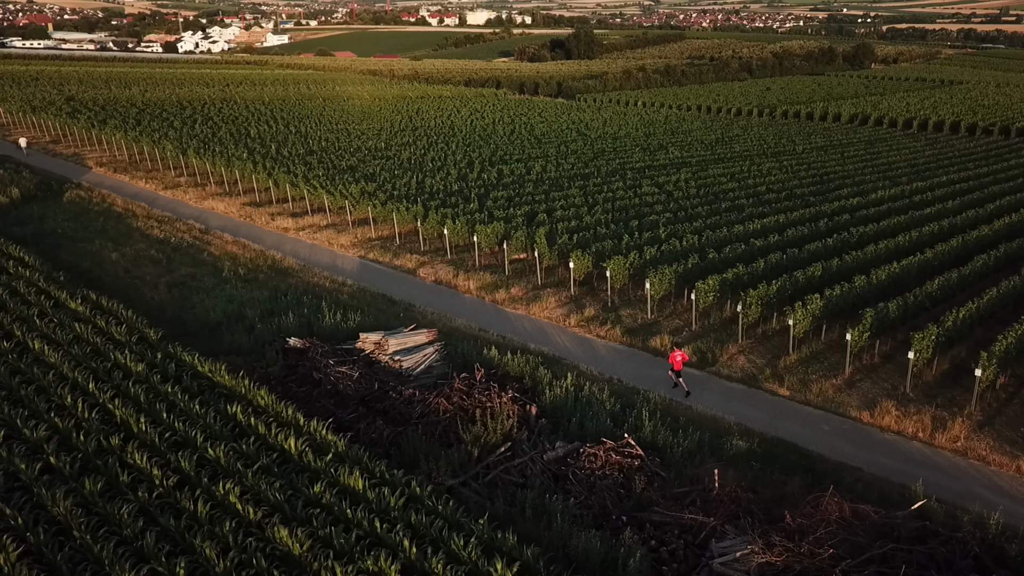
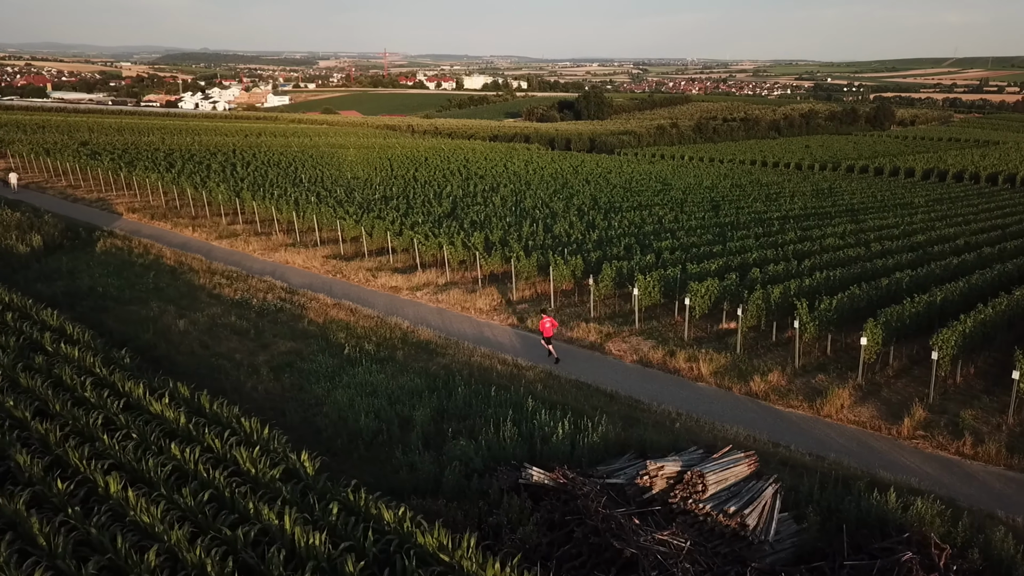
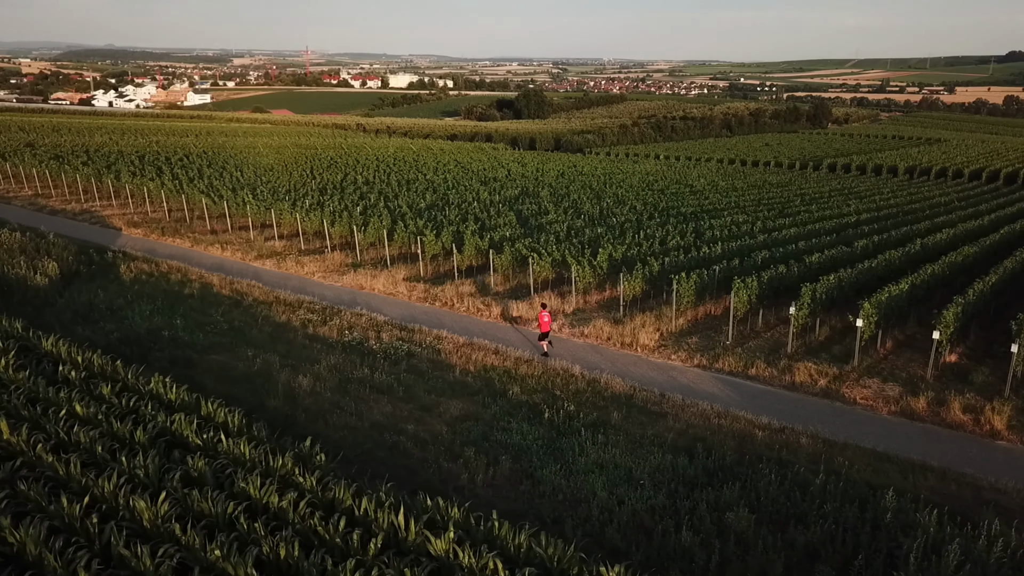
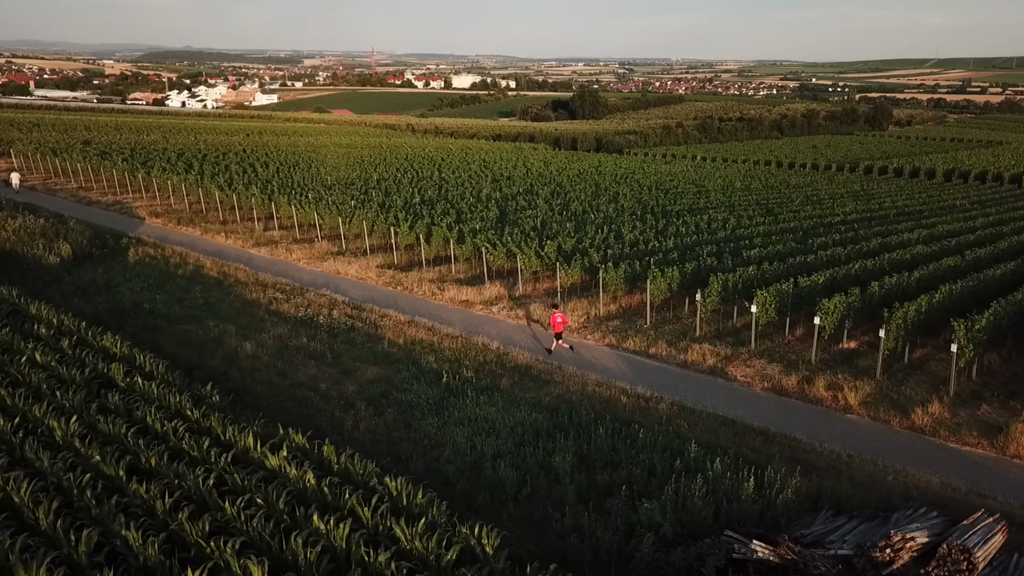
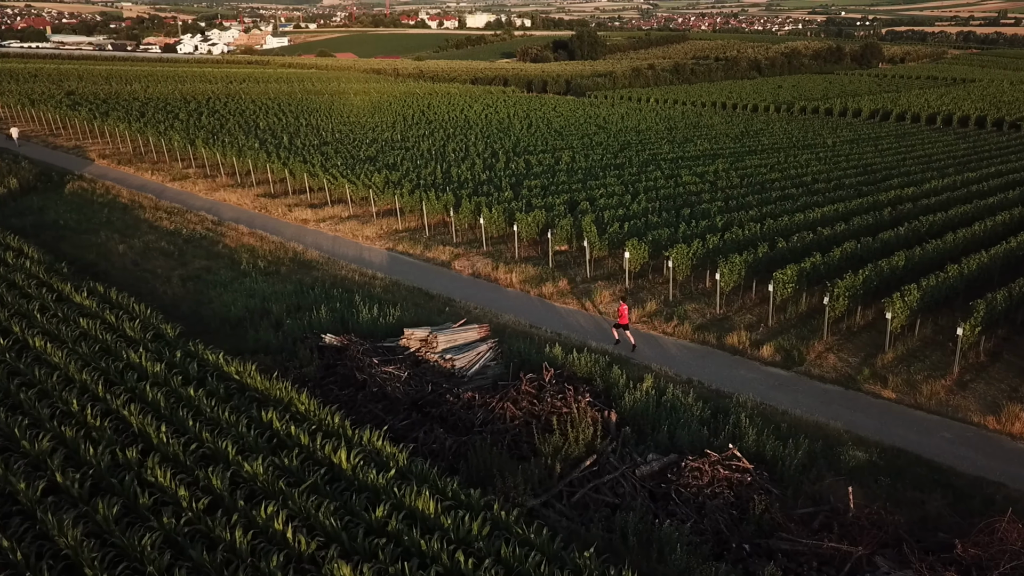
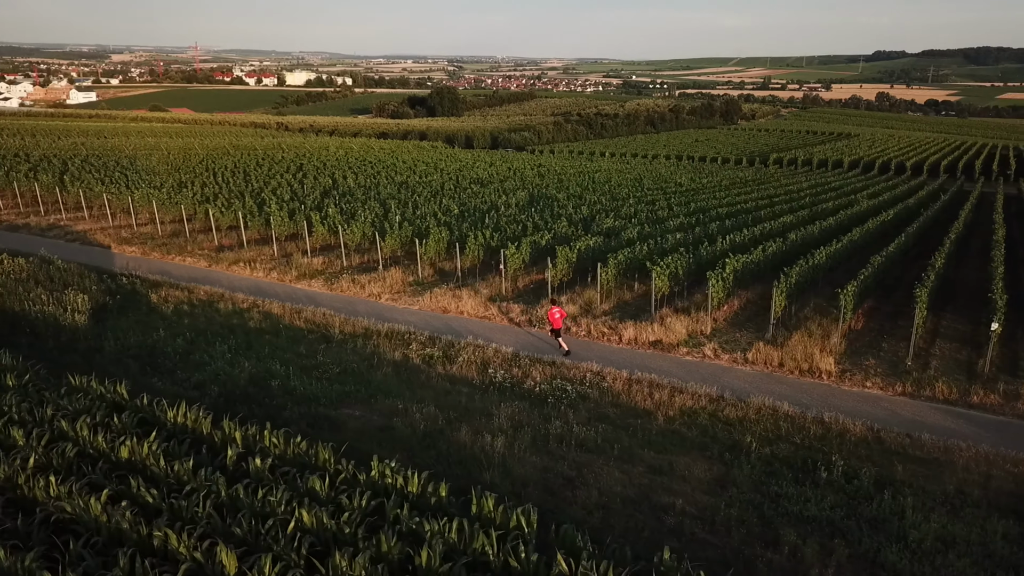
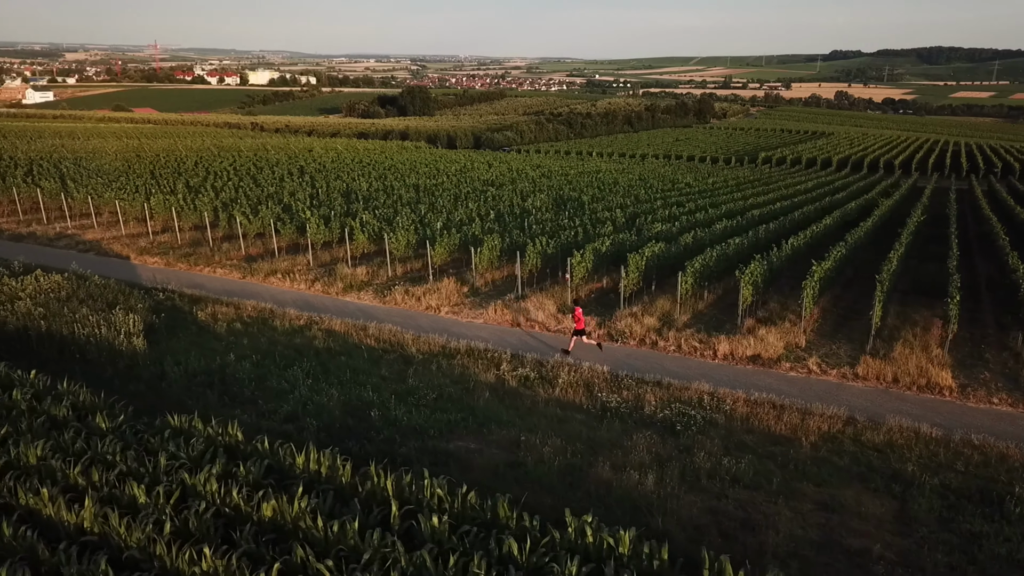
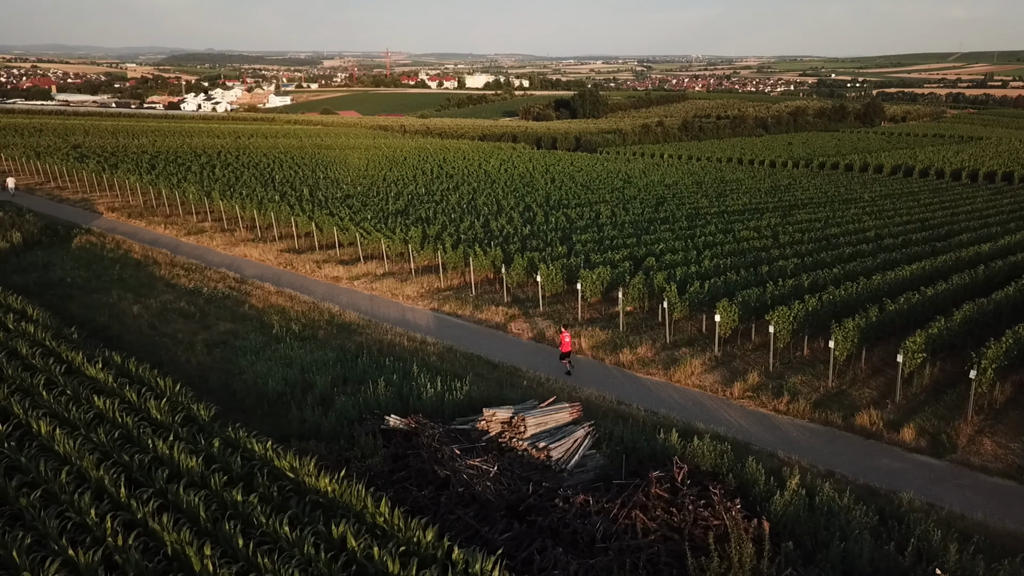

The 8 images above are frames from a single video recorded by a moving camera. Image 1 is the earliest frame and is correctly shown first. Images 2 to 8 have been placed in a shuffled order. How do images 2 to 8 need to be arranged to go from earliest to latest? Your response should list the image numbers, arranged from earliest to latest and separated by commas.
5, 8, 2, 4, 3, 6, 7
